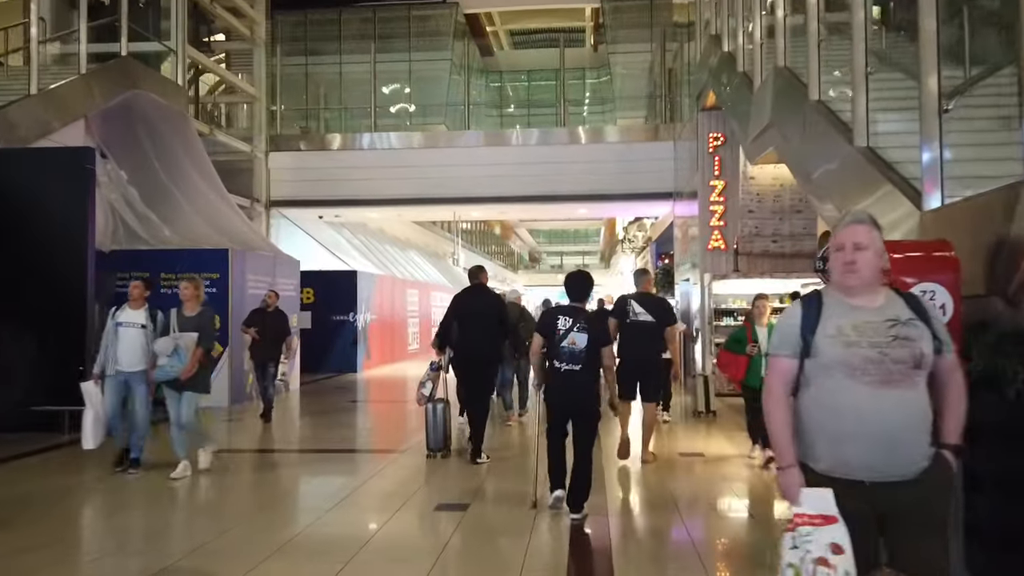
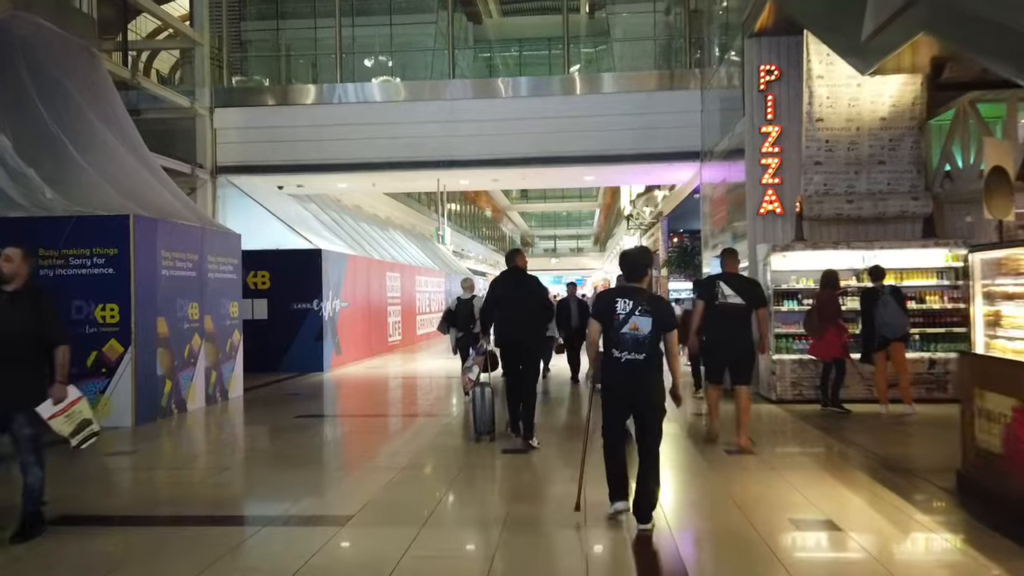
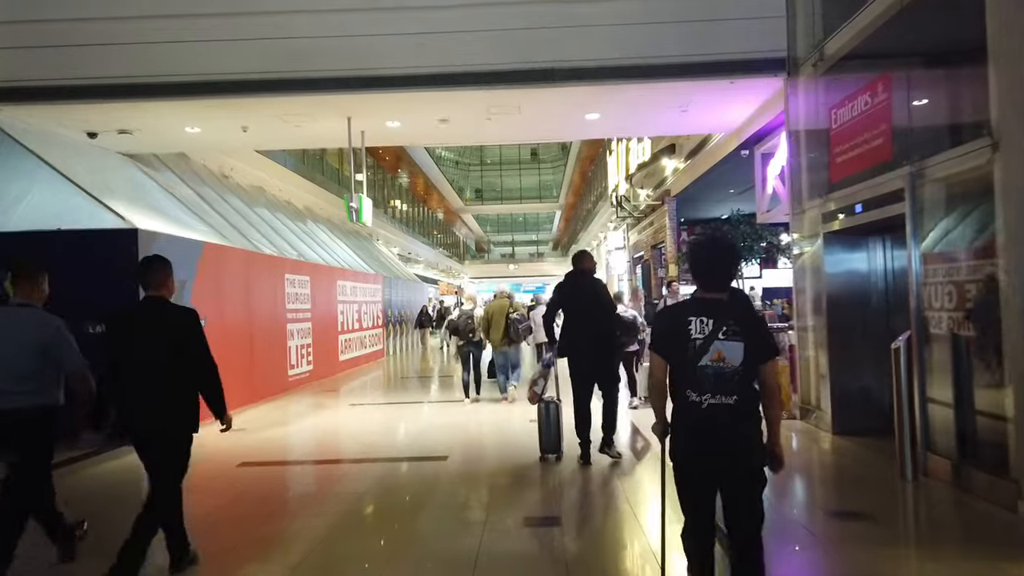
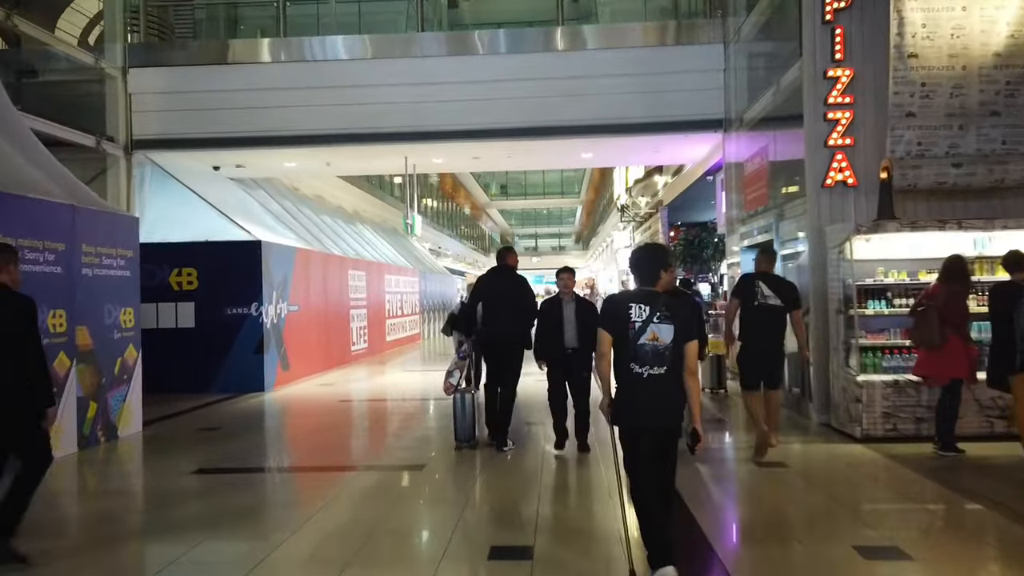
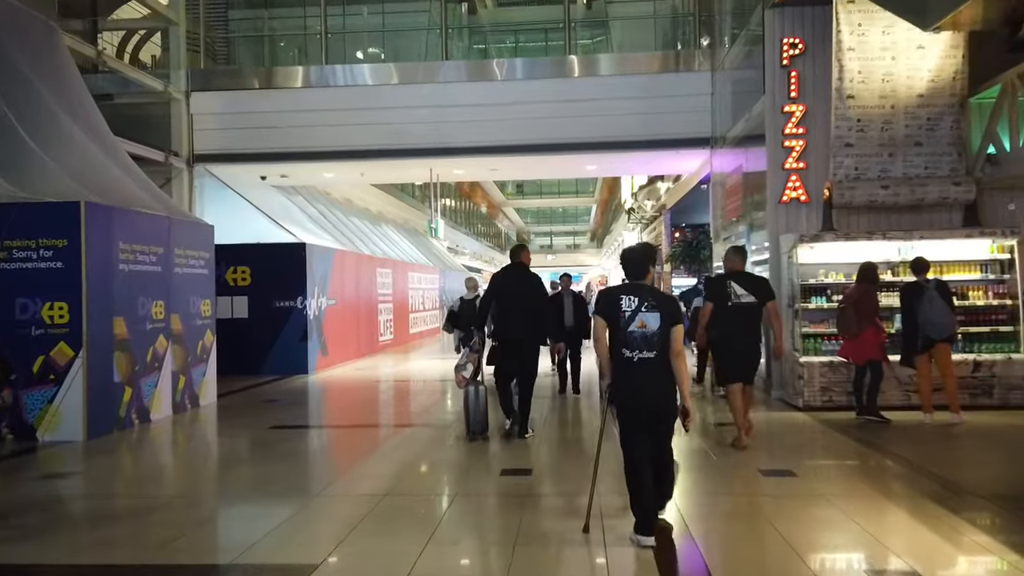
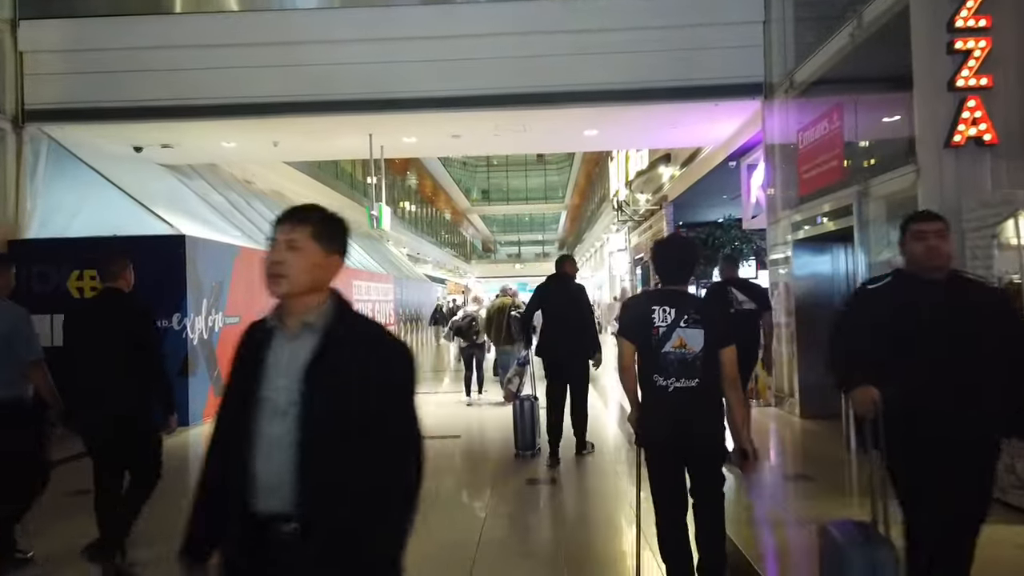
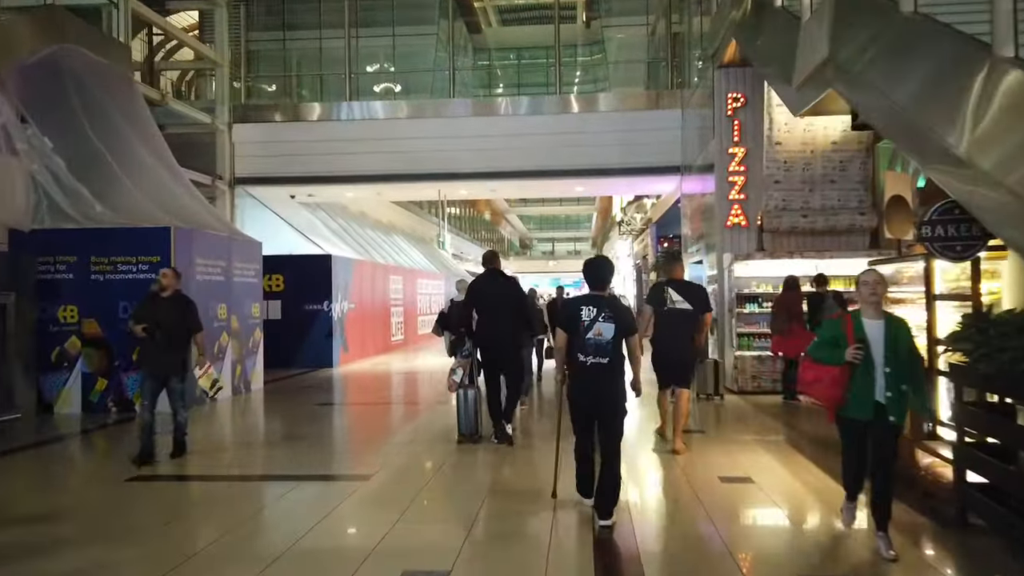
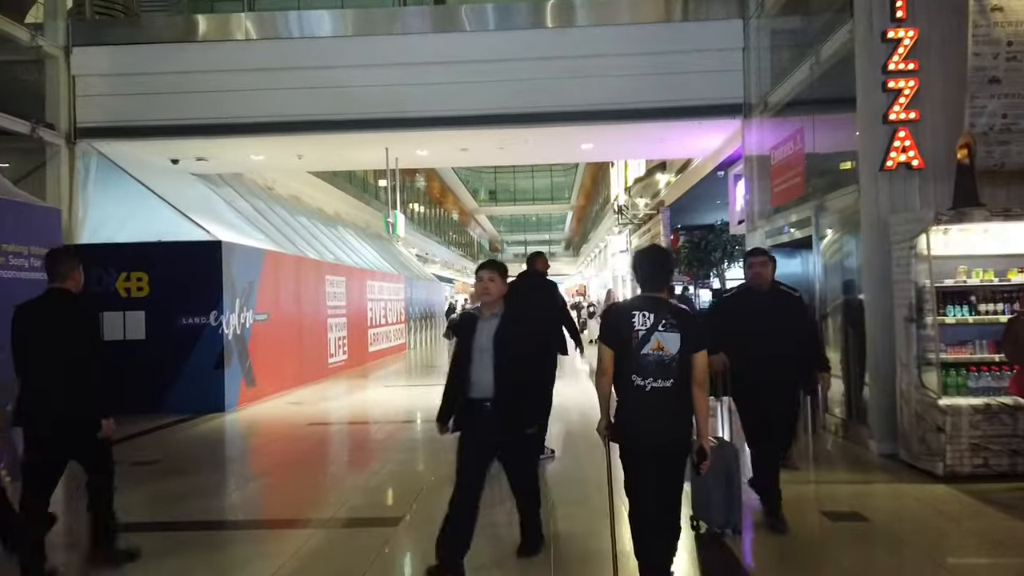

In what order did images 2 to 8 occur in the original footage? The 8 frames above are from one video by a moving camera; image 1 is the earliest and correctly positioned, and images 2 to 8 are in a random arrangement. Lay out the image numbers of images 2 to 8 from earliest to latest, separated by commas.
7, 2, 5, 4, 8, 6, 3
